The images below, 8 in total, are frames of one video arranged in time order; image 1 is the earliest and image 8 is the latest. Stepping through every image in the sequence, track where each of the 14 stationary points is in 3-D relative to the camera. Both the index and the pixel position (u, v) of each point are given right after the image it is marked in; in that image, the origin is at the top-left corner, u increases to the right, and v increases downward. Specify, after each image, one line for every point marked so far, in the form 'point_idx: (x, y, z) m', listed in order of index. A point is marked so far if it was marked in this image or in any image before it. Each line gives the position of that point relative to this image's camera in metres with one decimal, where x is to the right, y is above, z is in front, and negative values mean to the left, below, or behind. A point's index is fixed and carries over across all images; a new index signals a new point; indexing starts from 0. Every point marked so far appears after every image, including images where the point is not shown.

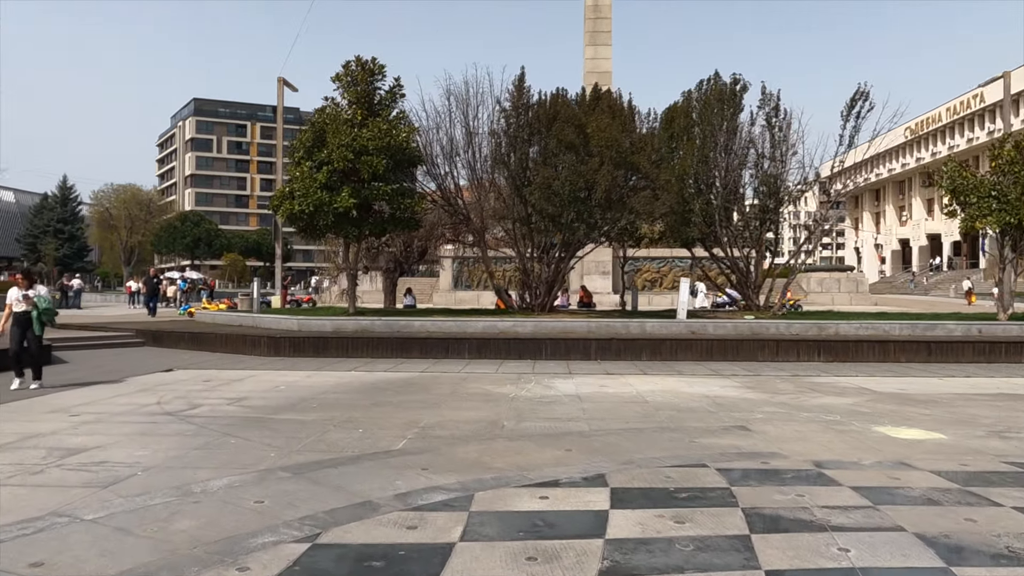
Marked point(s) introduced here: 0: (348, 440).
0: (-1.8, -1.6, +8.2) m
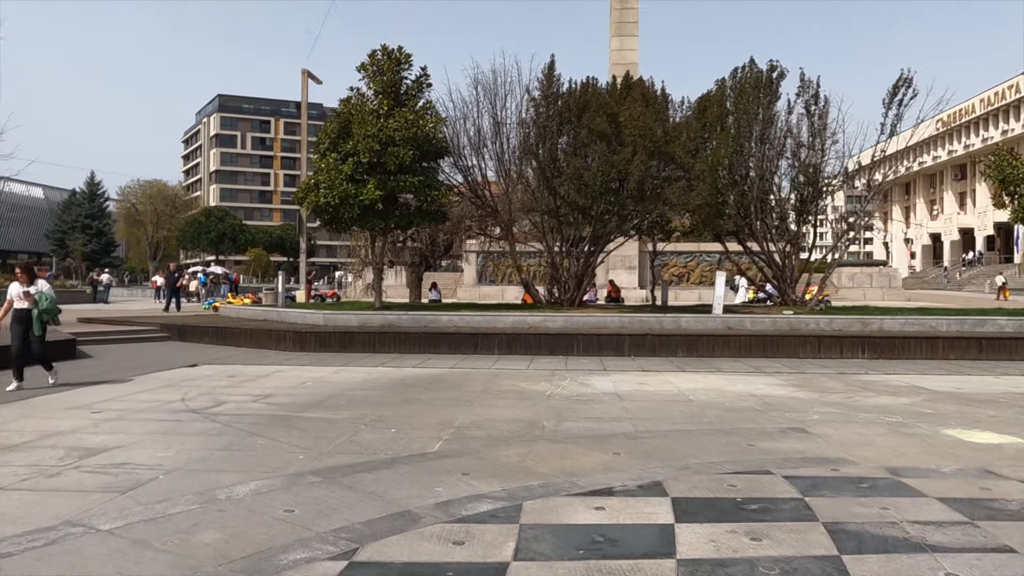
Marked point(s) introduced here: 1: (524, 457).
0: (-1.3, -1.6, +7.8) m
1: (+0.1, -1.6, +7.0) m
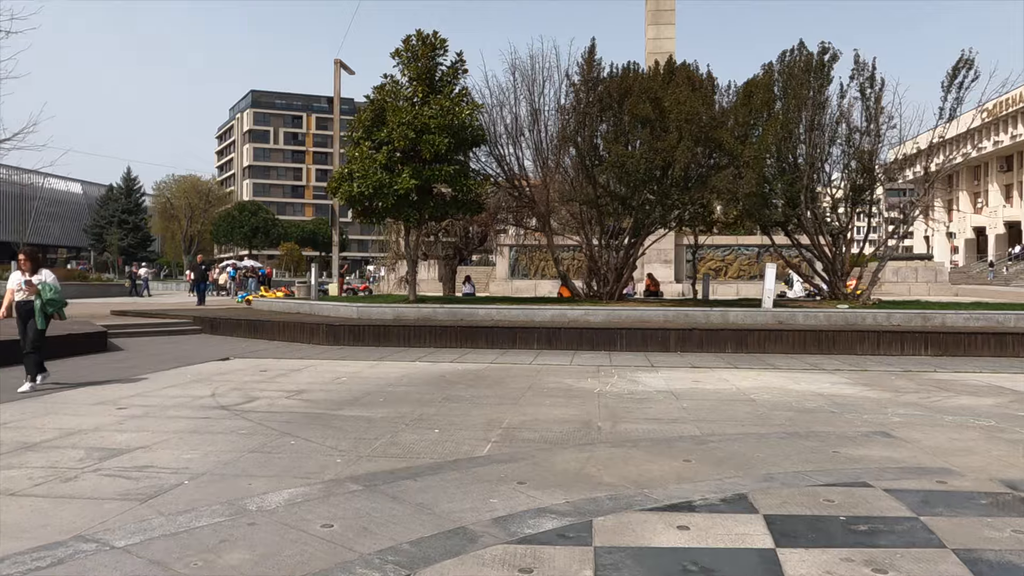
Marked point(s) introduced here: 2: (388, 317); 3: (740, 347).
0: (-0.8, -1.4, +7.1) m
1: (+0.6, -1.5, +6.3) m
2: (-3.2, -0.7, +19.4) m
3: (+5.1, -1.3, +16.8) m
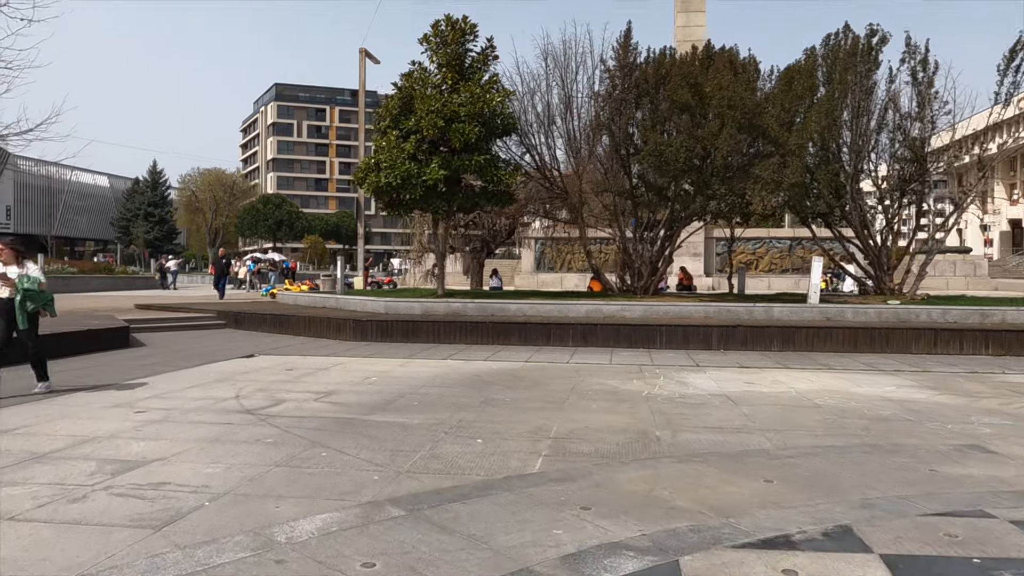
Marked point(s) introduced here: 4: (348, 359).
0: (-0.4, -1.4, +6.4) m
1: (+1.0, -1.4, +5.6) m
2: (-2.4, -0.6, +18.8) m
3: (+5.8, -1.2, +15.9) m
4: (-2.9, -1.3, +13.6) m
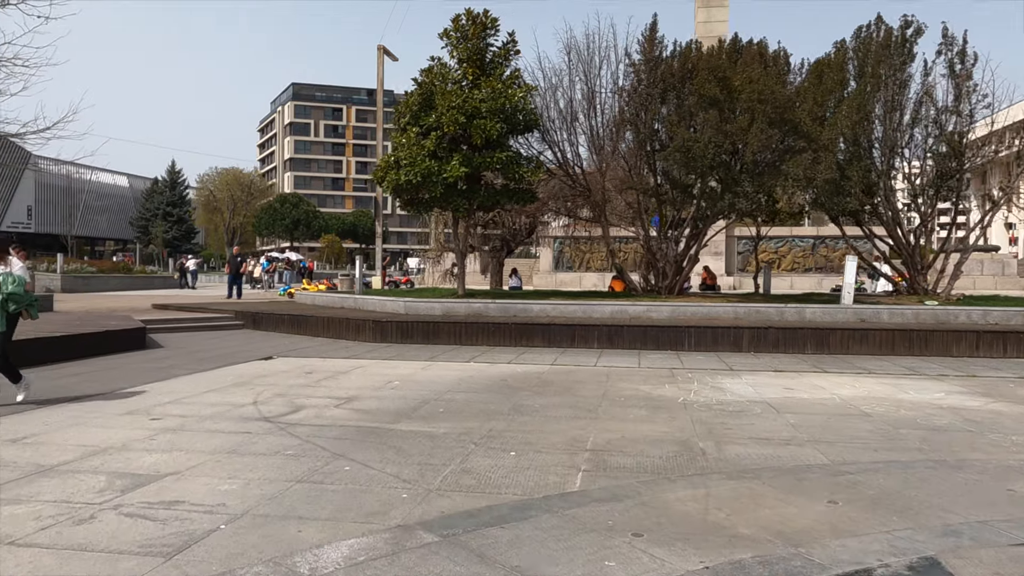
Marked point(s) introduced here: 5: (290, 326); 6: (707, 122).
0: (-0.1, -1.4, +6.0) m
1: (+1.3, -1.5, +5.1) m
2: (-1.8, -0.6, +18.4) m
3: (+6.3, -1.2, +15.4) m
4: (-2.5, -1.3, +13.2) m
5: (-5.4, -0.9, +18.4) m
6: (+4.5, +3.9, +17.5) m
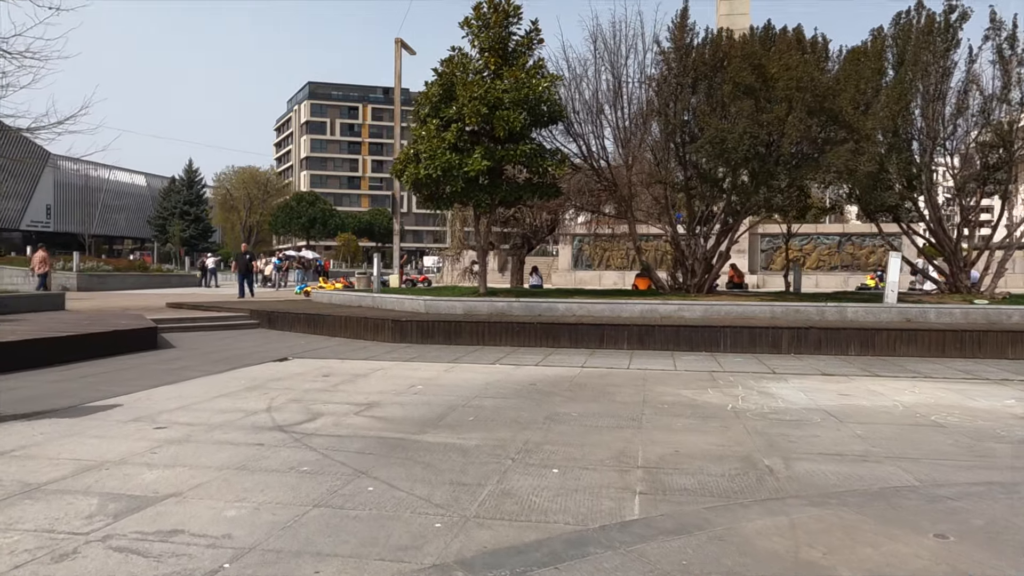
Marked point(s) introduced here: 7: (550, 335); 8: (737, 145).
0: (+0.2, -1.4, +5.2) m
1: (+1.6, -1.4, +4.3) m
2: (-1.3, -0.6, +17.7) m
3: (+6.8, -1.2, +14.5) m
4: (-2.0, -1.2, +12.5) m
5: (-4.8, -0.9, +17.8) m
6: (+5.1, +3.9, +16.7) m
7: (+0.8, -1.0, +15.5) m
8: (+4.9, +3.1, +16.6) m
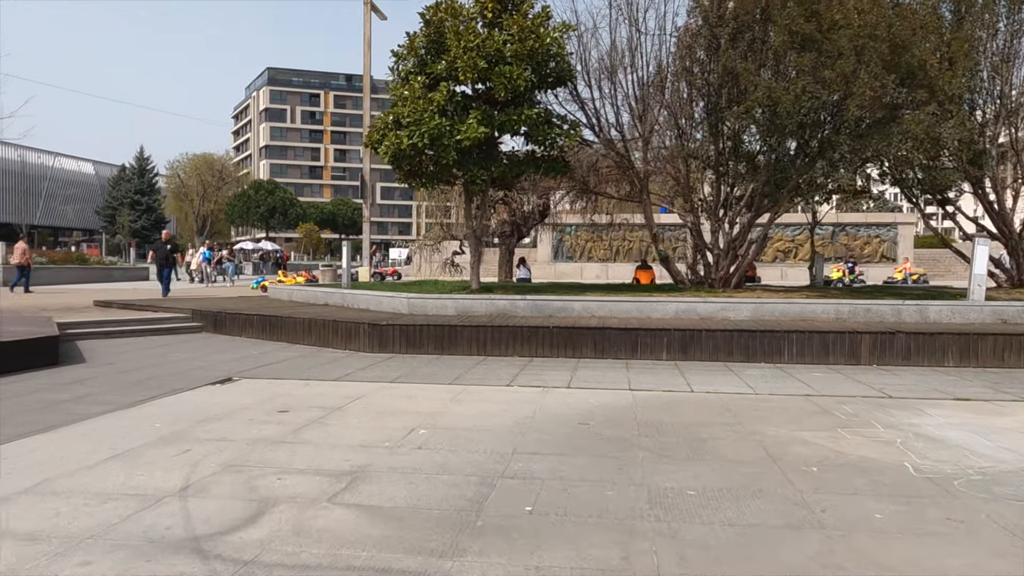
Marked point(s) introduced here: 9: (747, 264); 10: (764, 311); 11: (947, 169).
0: (+0.9, -1.4, +2.1) m
1: (+2.3, -1.5, +1.2) m
2: (-1.2, -0.5, +14.4) m
3: (+7.0, -1.1, +11.6) m
4: (-1.7, -1.2, +9.2) m
5: (-4.8, -0.8, +14.3) m
6: (+5.2, +4.0, +13.7) m
7: (+0.9, -0.9, +12.3) m
8: (+5.0, +3.2, +13.5) m
9: (+5.6, +0.6, +17.9) m
10: (+4.5, -0.4, +13.6) m
11: (+9.4, +2.6, +16.5) m
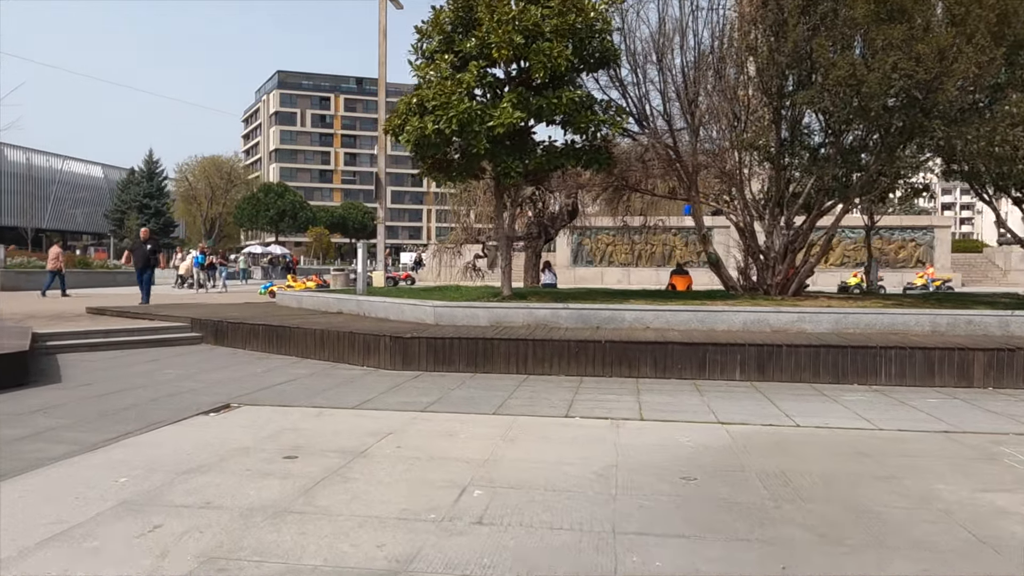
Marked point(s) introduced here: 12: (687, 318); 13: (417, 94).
0: (+1.4, -1.5, +0.3) m
1: (+2.8, -1.5, -0.6) m
2: (-0.5, -0.6, +12.6) m
3: (+7.6, -1.2, +9.7) m
4: (-1.1, -1.3, +7.4) m
5: (-4.1, -0.9, +12.6) m
6: (+5.8, +3.9, +11.9) m
7: (+1.6, -1.0, +10.5) m
8: (+5.7, +3.1, +11.7) m
9: (+6.3, +0.4, +16.1) m
10: (+5.2, -0.5, +11.8) m
11: (+10.1, +2.4, +14.6) m
12: (+2.8, -0.5, +12.1) m
13: (-1.8, +3.5, +13.8) m
